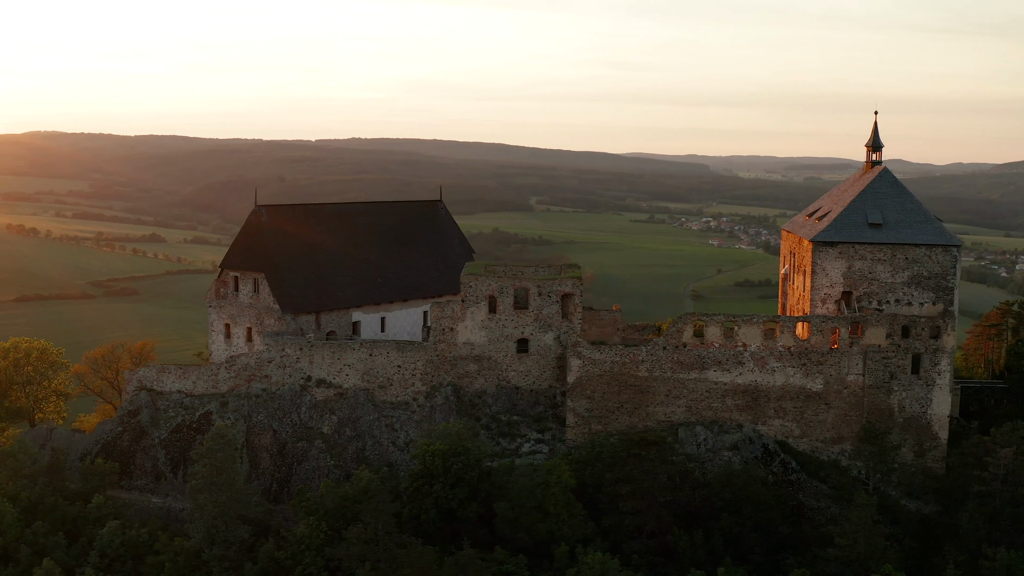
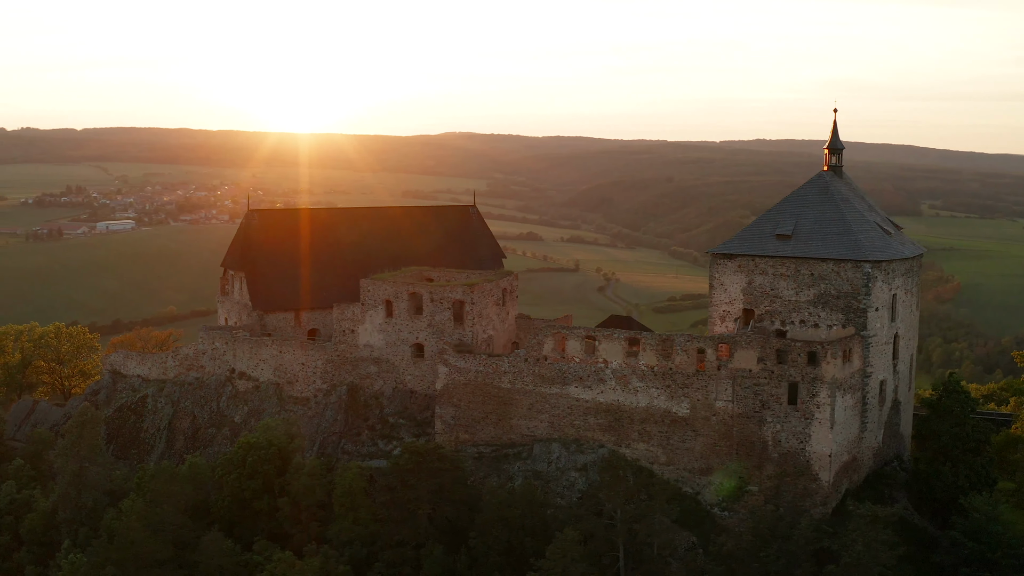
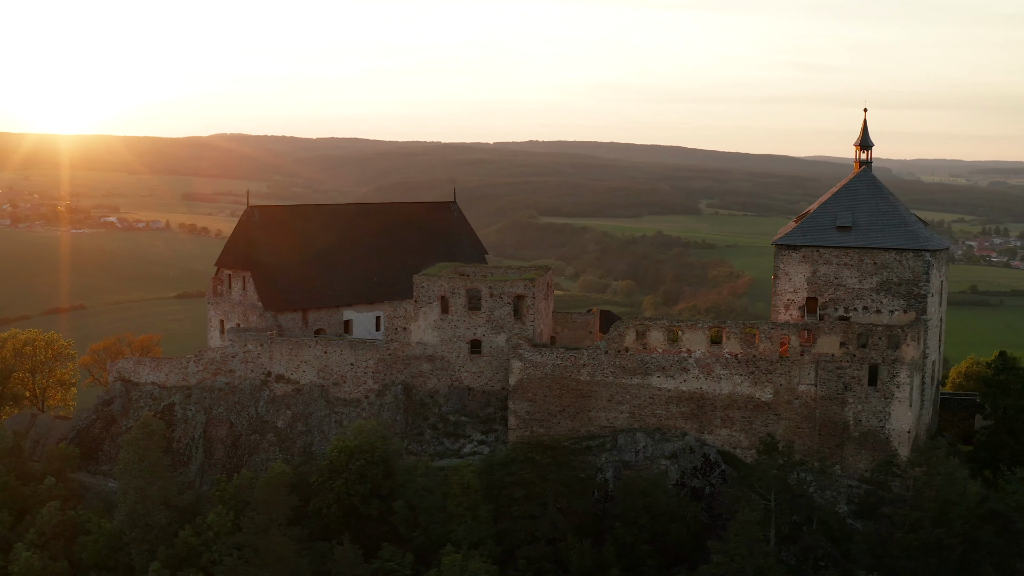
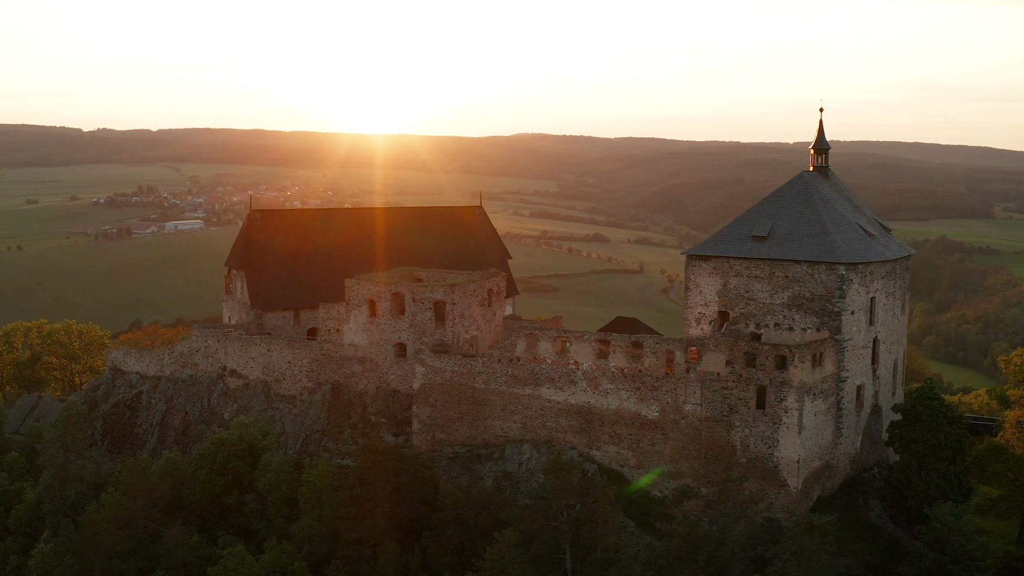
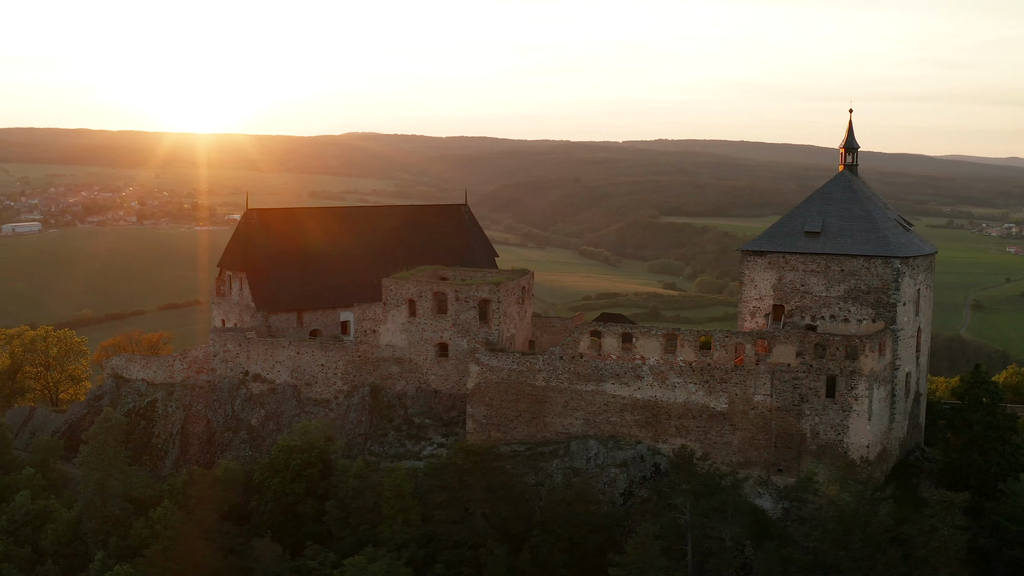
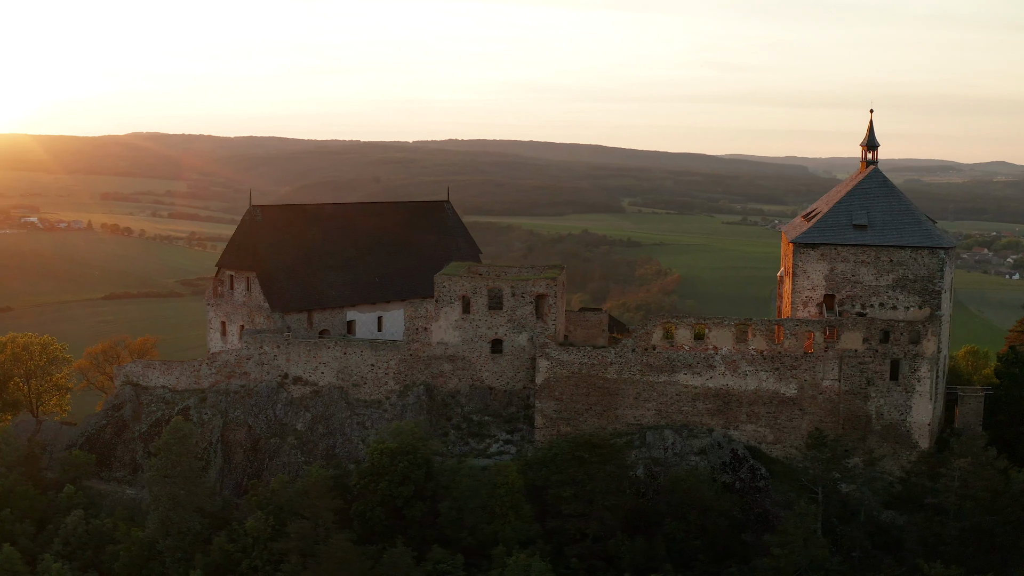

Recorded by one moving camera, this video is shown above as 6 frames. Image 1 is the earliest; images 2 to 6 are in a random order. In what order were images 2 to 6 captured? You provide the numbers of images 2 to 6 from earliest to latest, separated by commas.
6, 3, 5, 2, 4
